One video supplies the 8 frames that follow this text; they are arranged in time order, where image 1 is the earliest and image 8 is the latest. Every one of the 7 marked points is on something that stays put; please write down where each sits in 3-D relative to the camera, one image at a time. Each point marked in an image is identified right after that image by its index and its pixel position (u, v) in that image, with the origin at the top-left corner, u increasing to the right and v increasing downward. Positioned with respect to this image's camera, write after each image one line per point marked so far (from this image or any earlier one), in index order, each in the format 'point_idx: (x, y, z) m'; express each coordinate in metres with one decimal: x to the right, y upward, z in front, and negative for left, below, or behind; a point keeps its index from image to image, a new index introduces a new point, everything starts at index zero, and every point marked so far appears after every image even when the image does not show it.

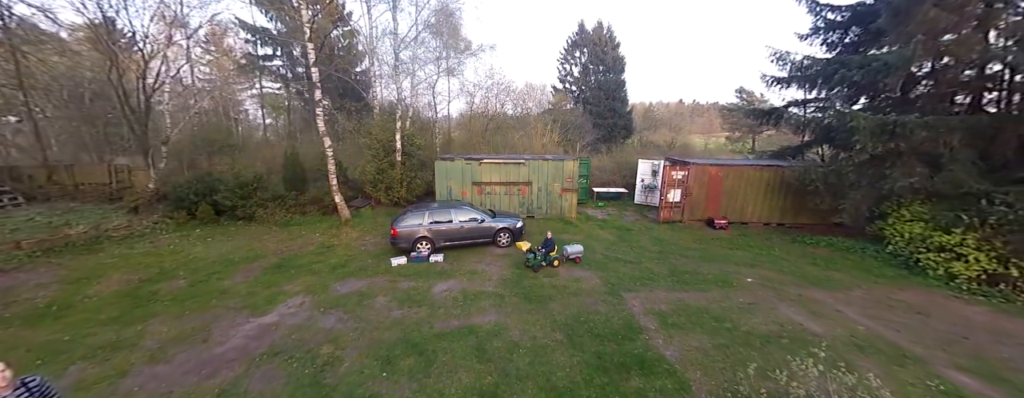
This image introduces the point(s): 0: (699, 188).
0: (+6.9, +0.4, +10.7) m
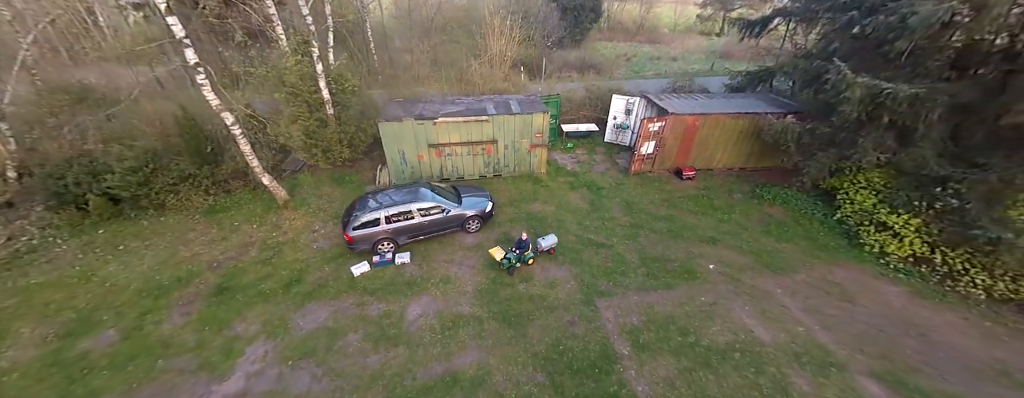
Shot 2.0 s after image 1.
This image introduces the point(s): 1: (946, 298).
0: (+5.7, +2.1, +10.2) m
1: (+9.7, -2.6, +6.5) m
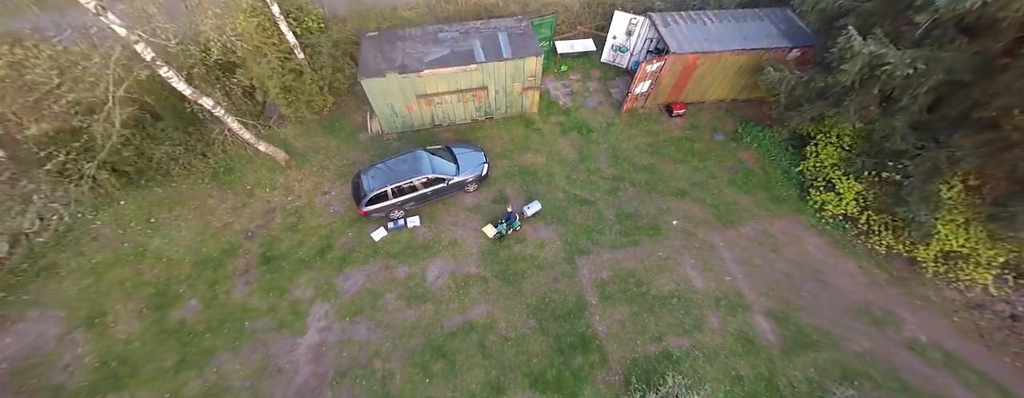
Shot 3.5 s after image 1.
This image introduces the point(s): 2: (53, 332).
0: (+5.4, +4.1, +9.9) m
1: (+9.7, -1.5, +8.3) m
2: (-10.9, -3.2, +6.9) m
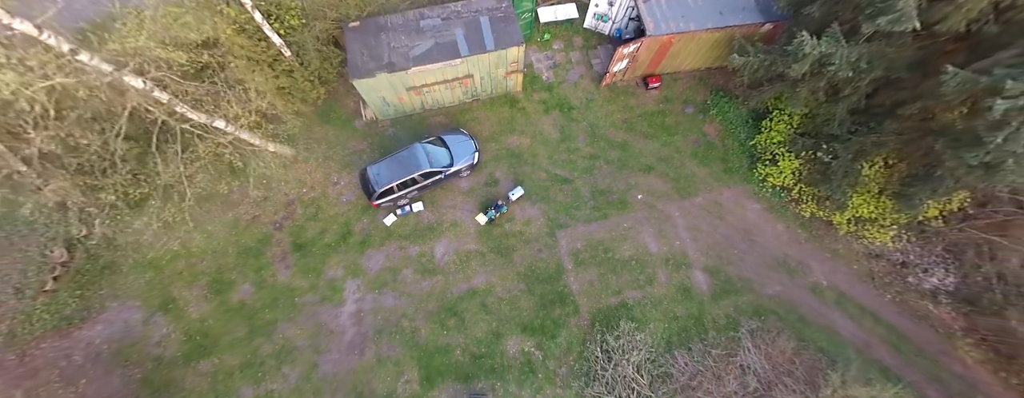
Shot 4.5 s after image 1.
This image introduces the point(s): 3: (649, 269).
0: (+4.7, +5.1, +10.3) m
1: (+9.4, -0.5, +10.0) m
2: (-11.1, -3.5, +8.7) m
3: (+4.3, -2.3, +9.4) m
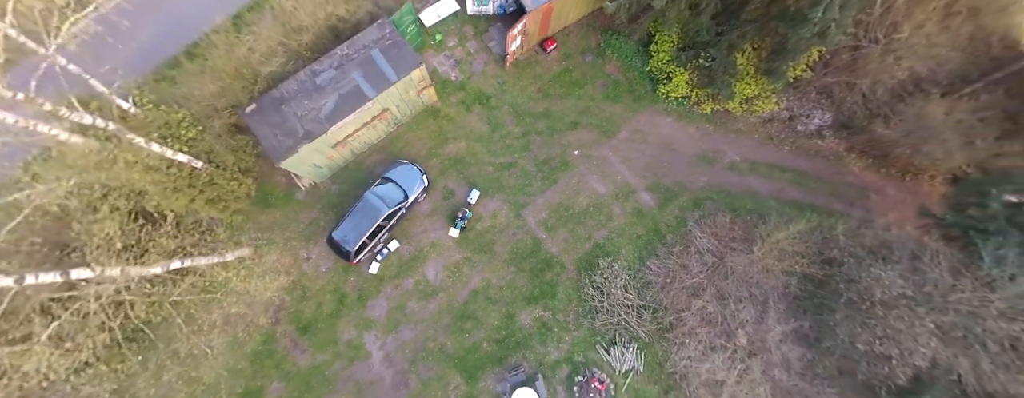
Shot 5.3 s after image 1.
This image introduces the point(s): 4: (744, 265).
0: (+0.7, +6.5, +11.1) m
1: (+7.2, +3.4, +11.8) m
2: (-9.9, -7.9, +9.0) m
3: (+3.5, -0.4, +11.0) m
4: (+8.5, -2.5, +10.7) m
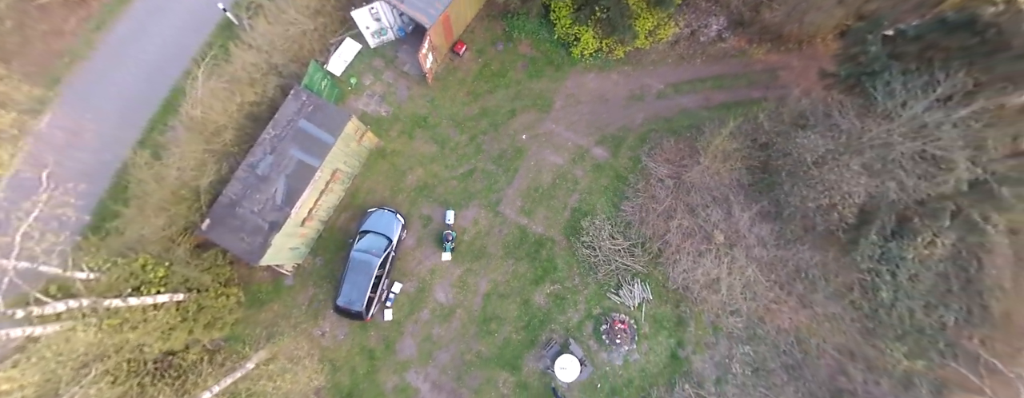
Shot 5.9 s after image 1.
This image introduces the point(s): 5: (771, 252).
0: (-2.9, +6.2, +11.3) m
1: (+4.2, +5.8, +12.7) m
2: (-7.0, -11.3, +9.5) m
3: (+2.3, +0.9, +11.8) m
4: (+7.7, +0.9, +12.0) m
5: (+10.4, -2.1, +11.8) m
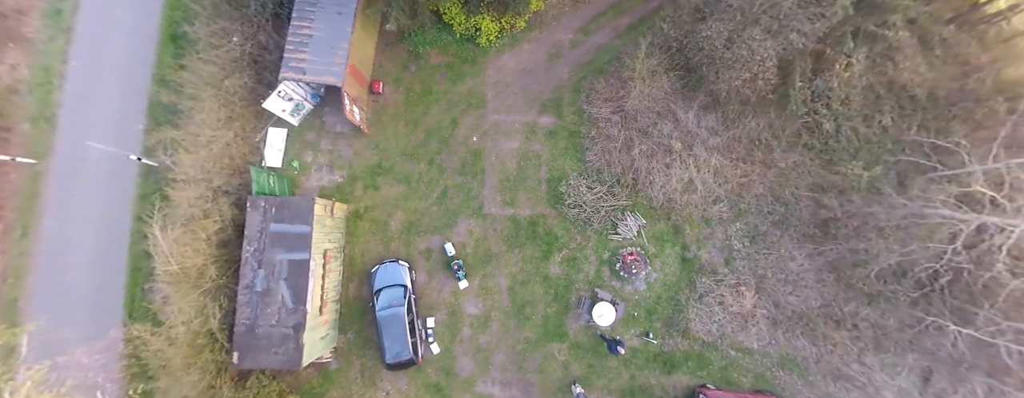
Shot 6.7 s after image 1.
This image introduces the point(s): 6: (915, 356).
0: (-6.2, +4.3, +11.3) m
1: (+0.2, +7.2, +13.1) m
2: (-2.0, -13.3, +10.5) m
3: (+0.7, +1.8, +12.5) m
4: (+5.6, +4.3, +12.9) m
5: (+9.4, +2.8, +13.0) m
6: (+15.7, -6.1, +11.4) m
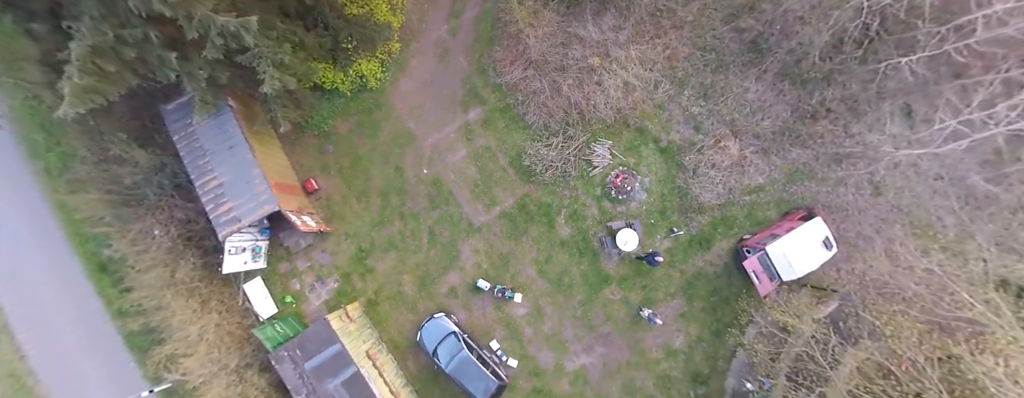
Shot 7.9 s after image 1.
0: (-8.3, -0.1, +11.1) m
1: (-4.9, +6.0, +12.7) m
2: (+5.2, -12.1, +11.4) m
3: (-1.3, +1.9, +12.5) m
4: (+1.2, +6.7, +12.8) m
5: (+5.1, +7.6, +13.1) m
6: (+15.5, +4.0, +12.1) m
